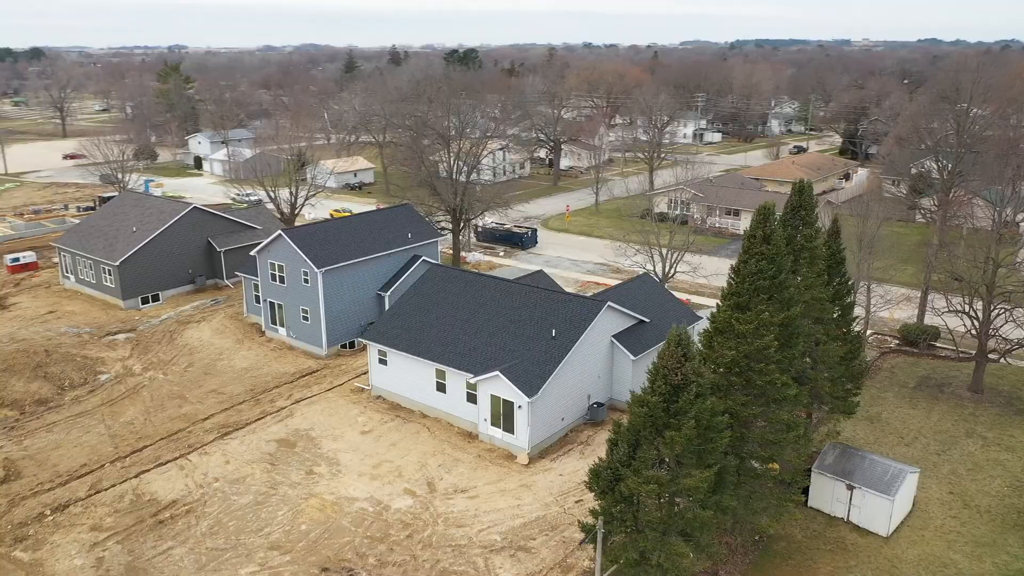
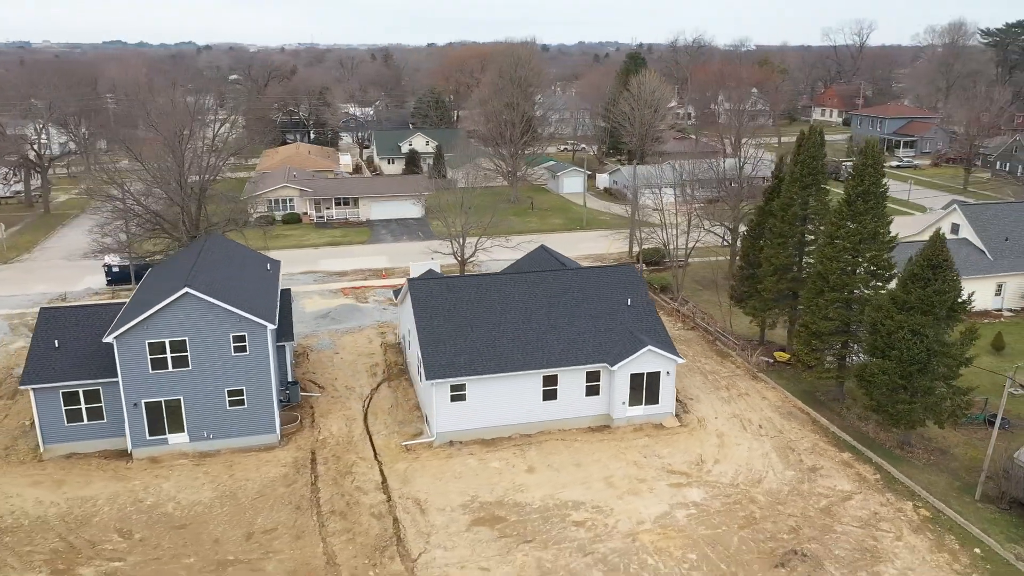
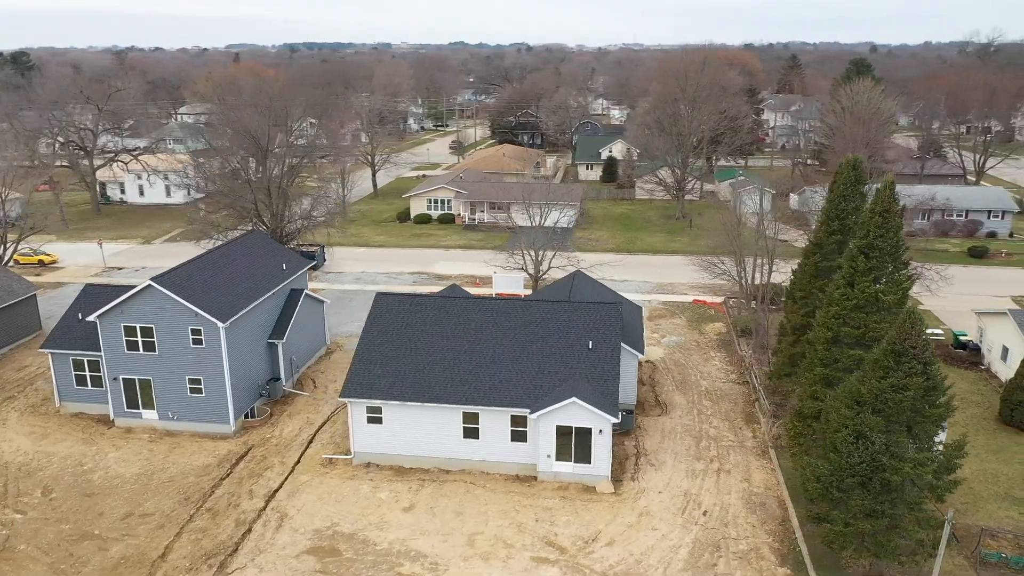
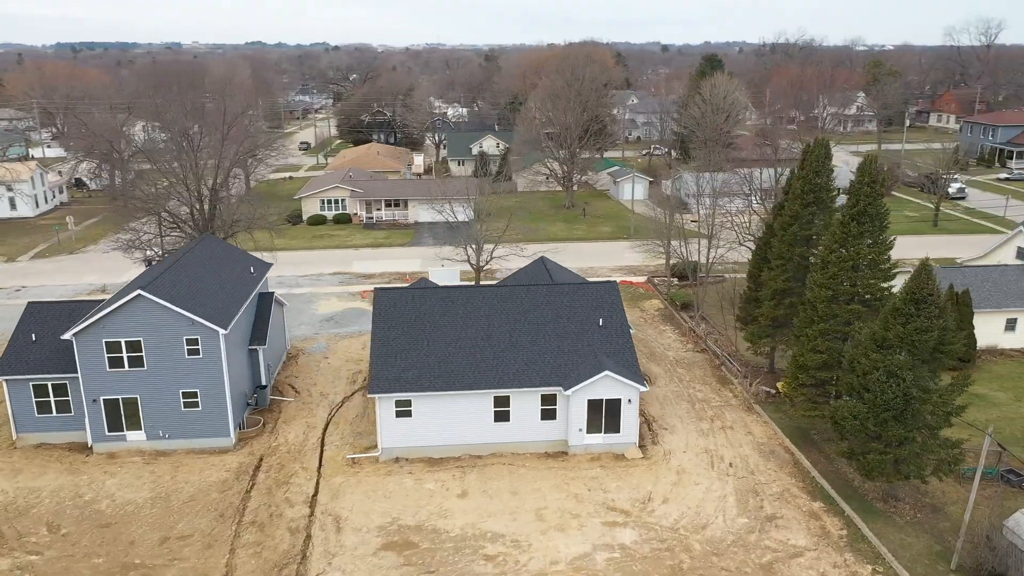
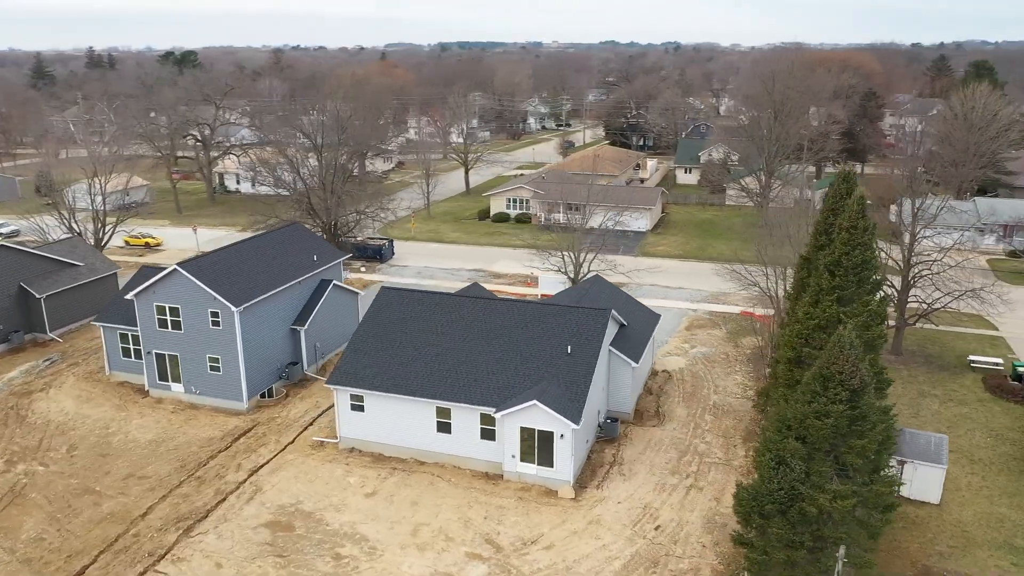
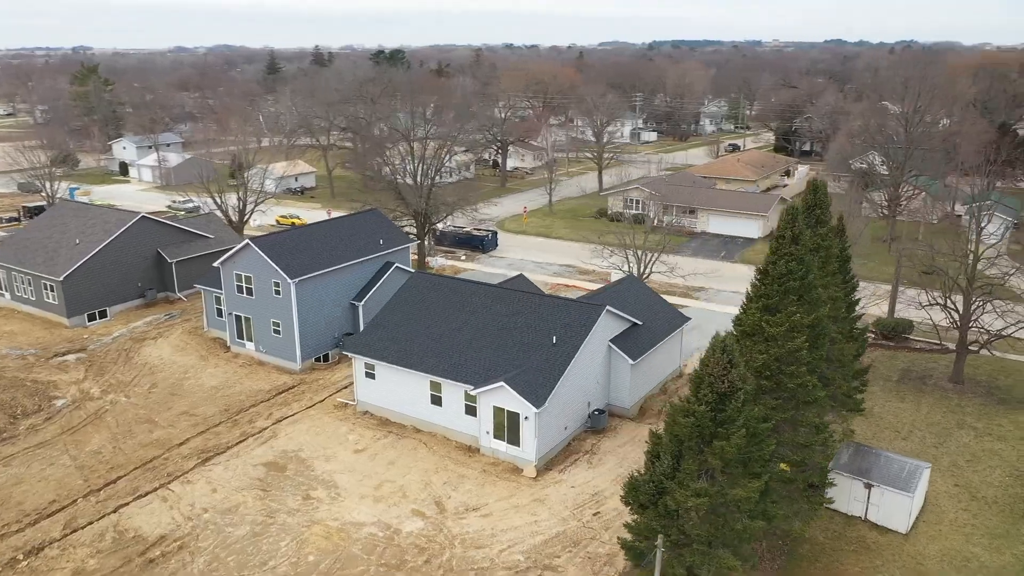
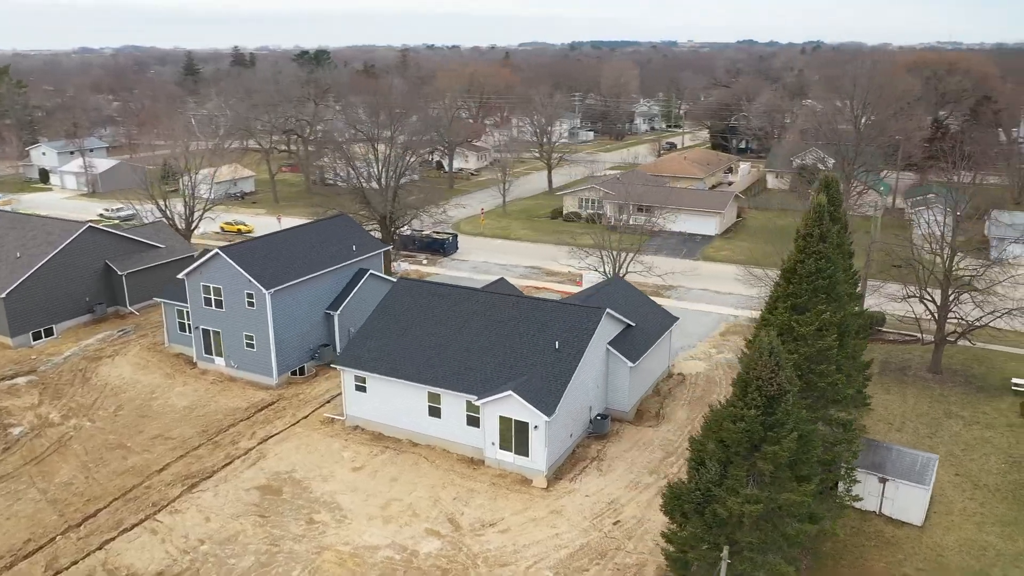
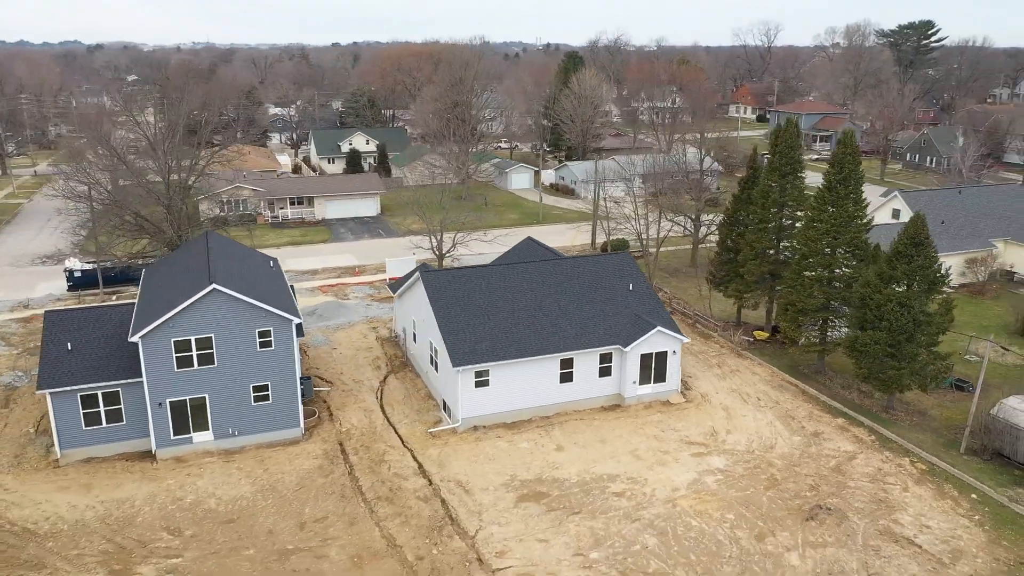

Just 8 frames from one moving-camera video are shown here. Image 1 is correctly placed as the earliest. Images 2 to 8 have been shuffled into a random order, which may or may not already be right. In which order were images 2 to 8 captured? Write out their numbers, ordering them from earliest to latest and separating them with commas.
6, 7, 5, 3, 4, 2, 8
